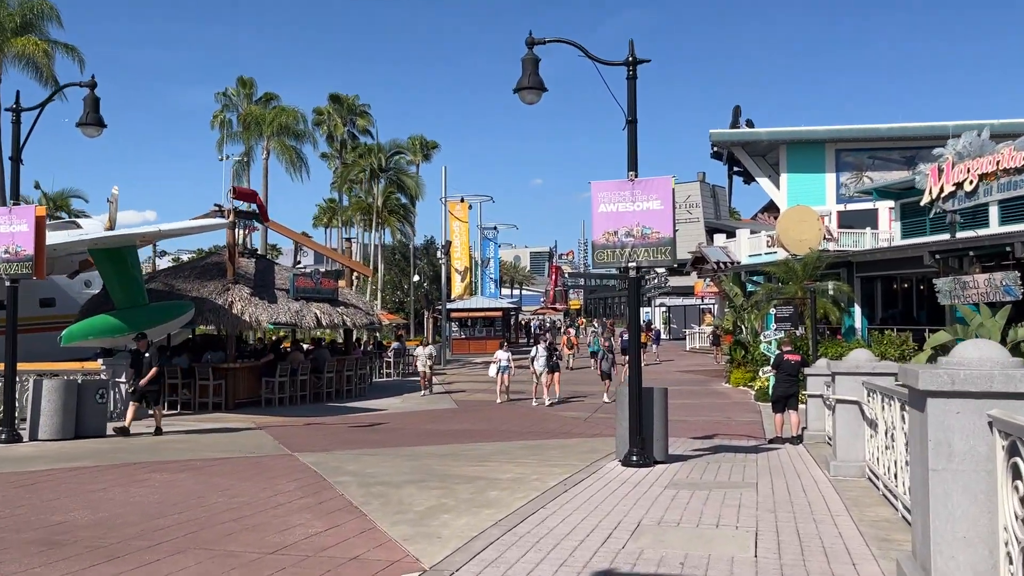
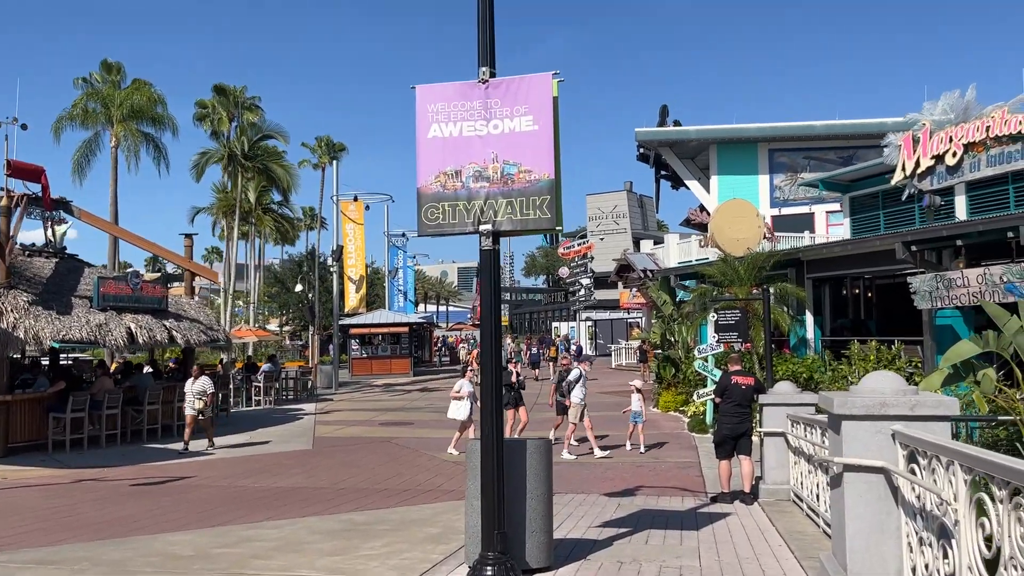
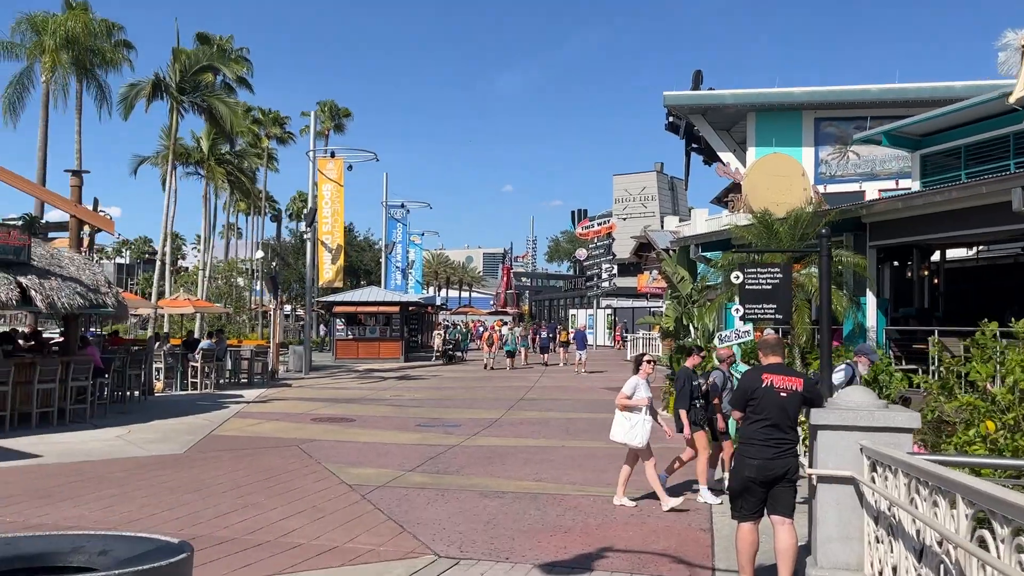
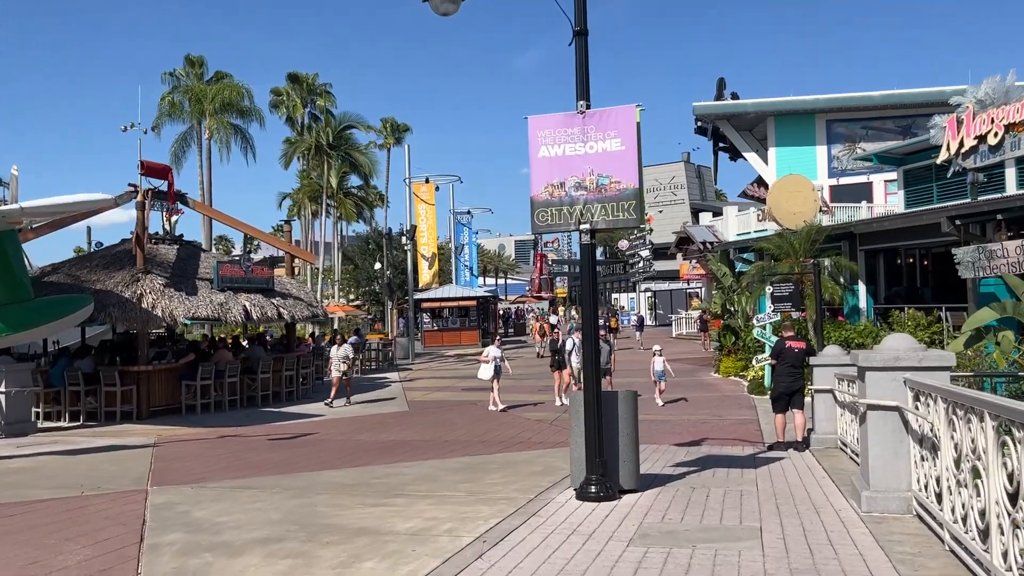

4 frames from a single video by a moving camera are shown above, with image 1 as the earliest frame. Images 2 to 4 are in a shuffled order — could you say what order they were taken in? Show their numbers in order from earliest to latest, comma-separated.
4, 2, 3
